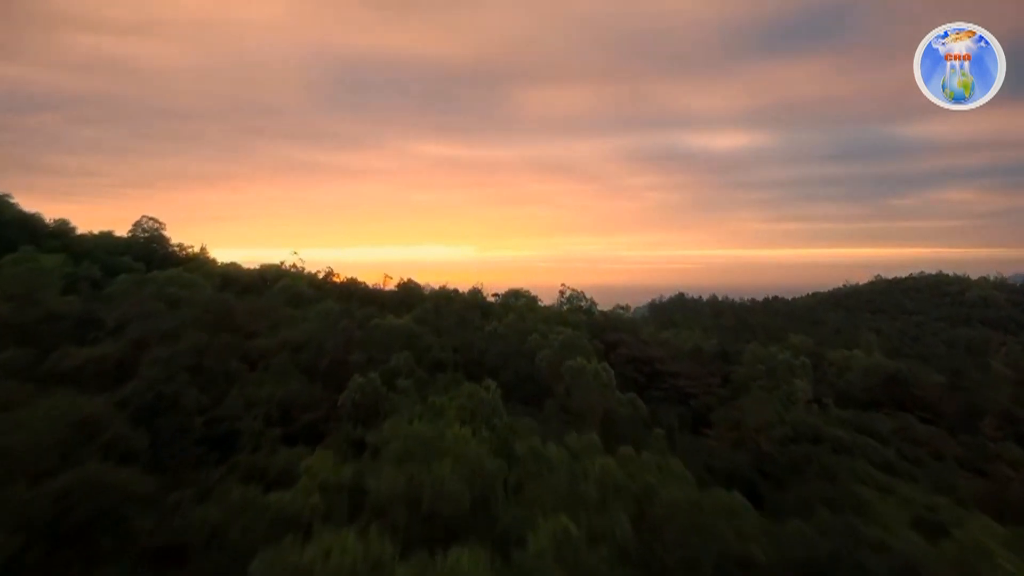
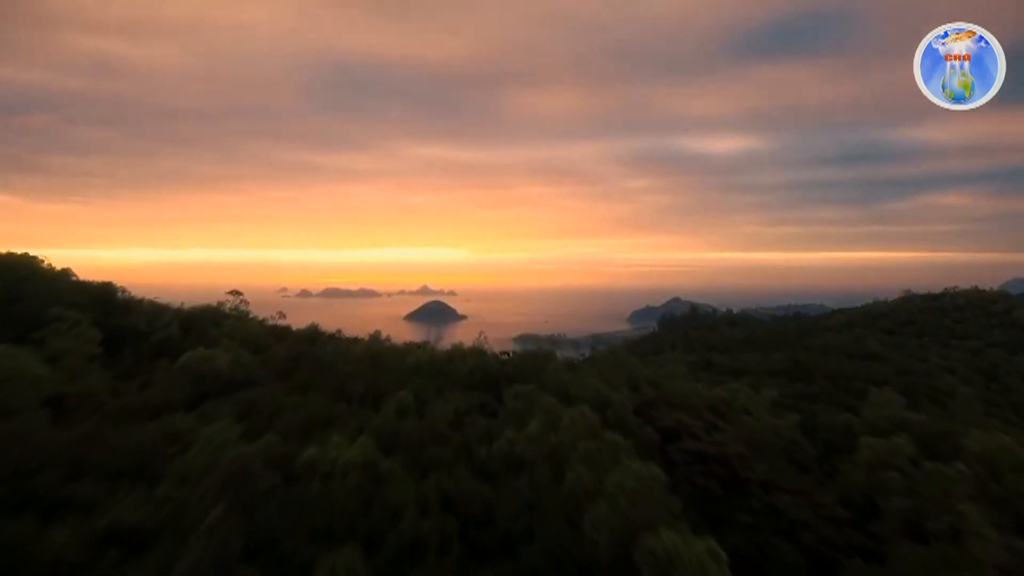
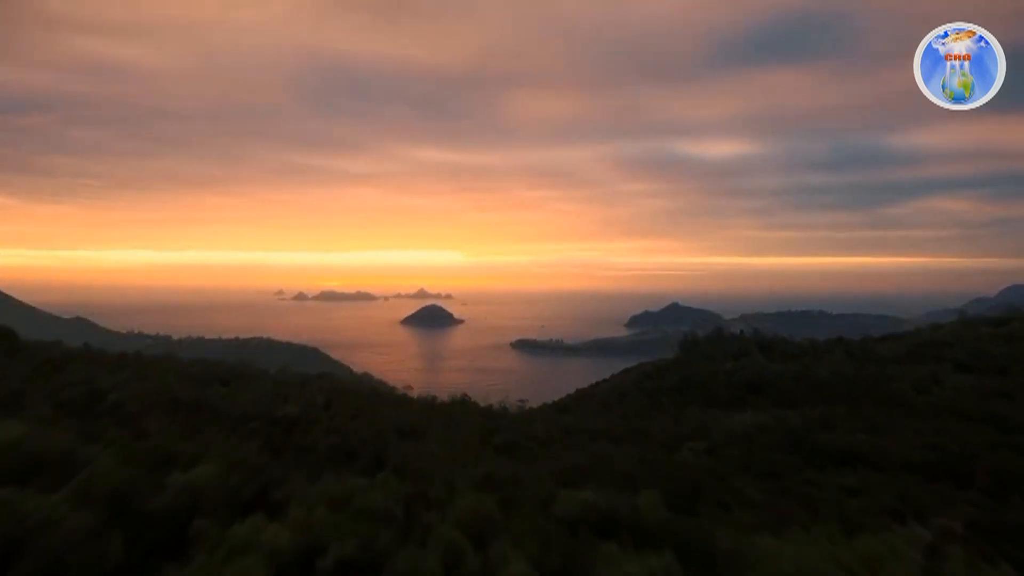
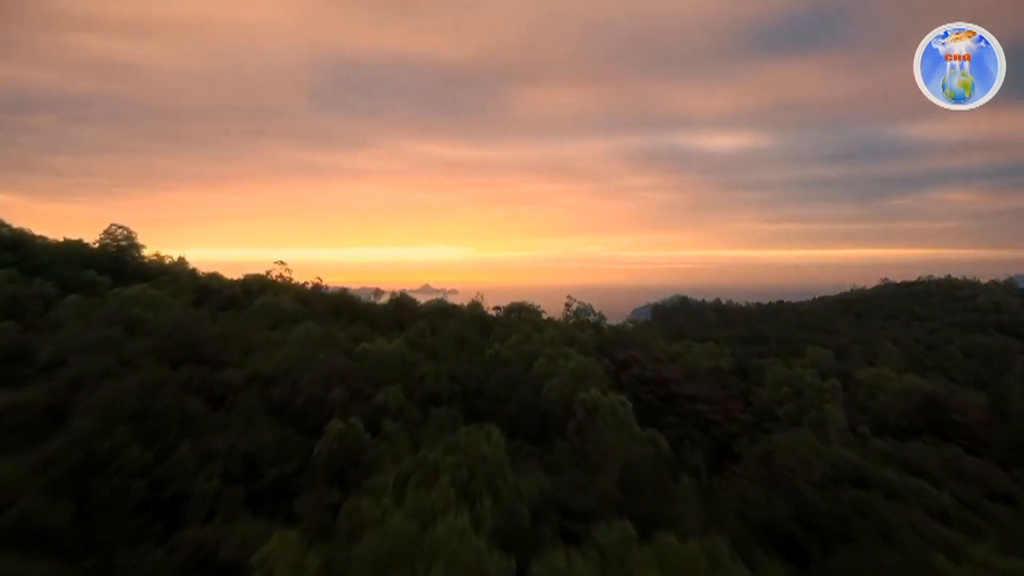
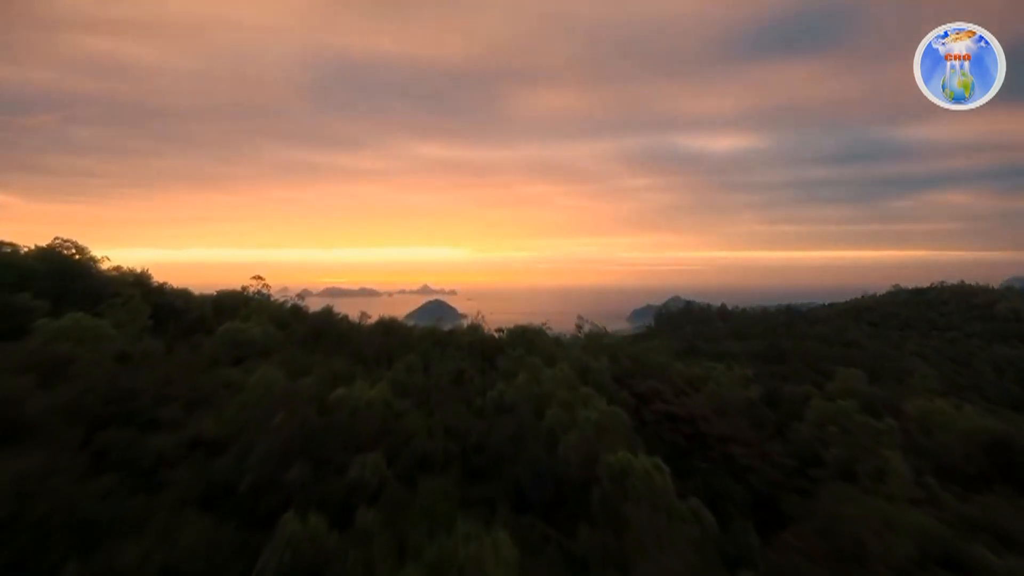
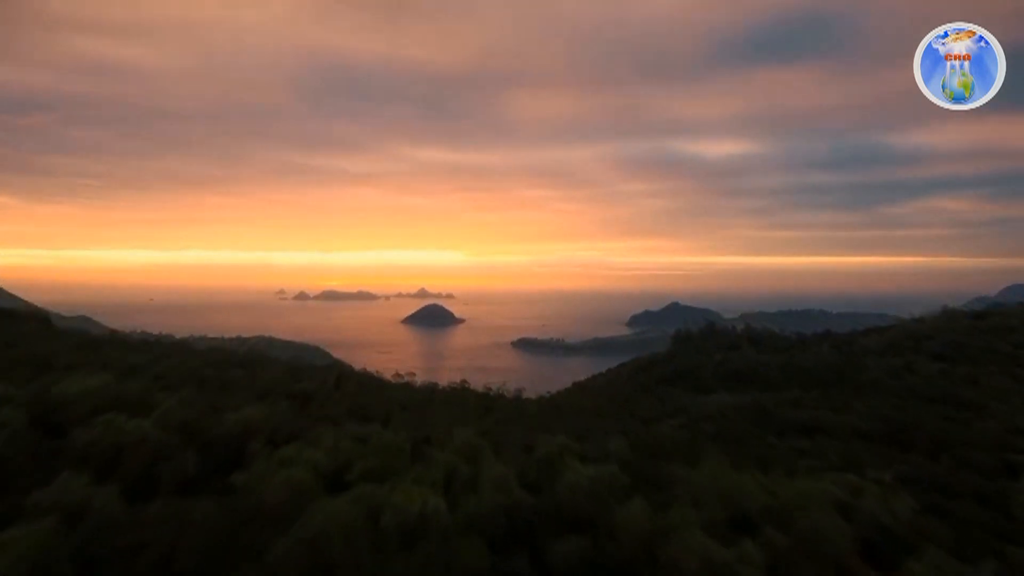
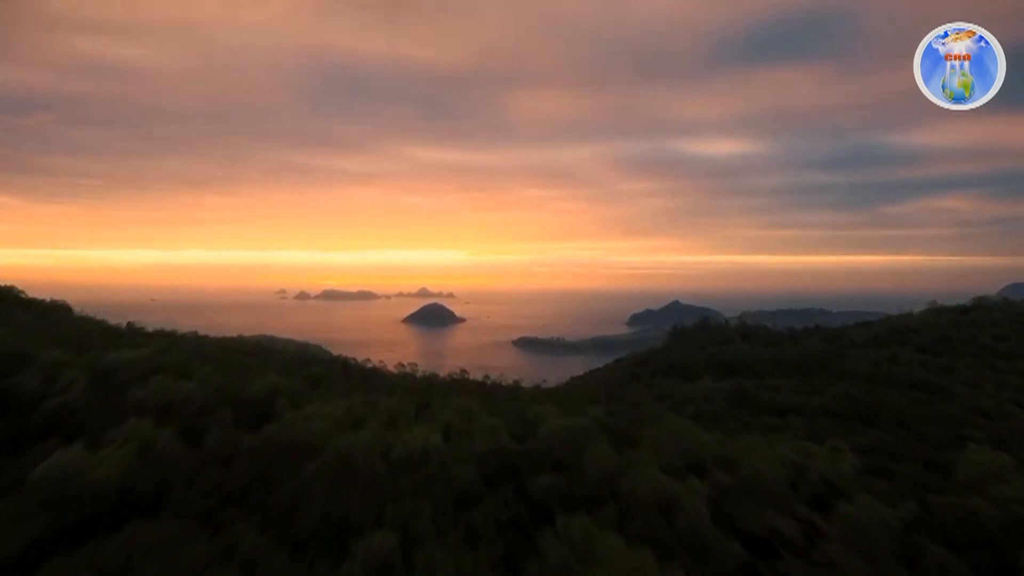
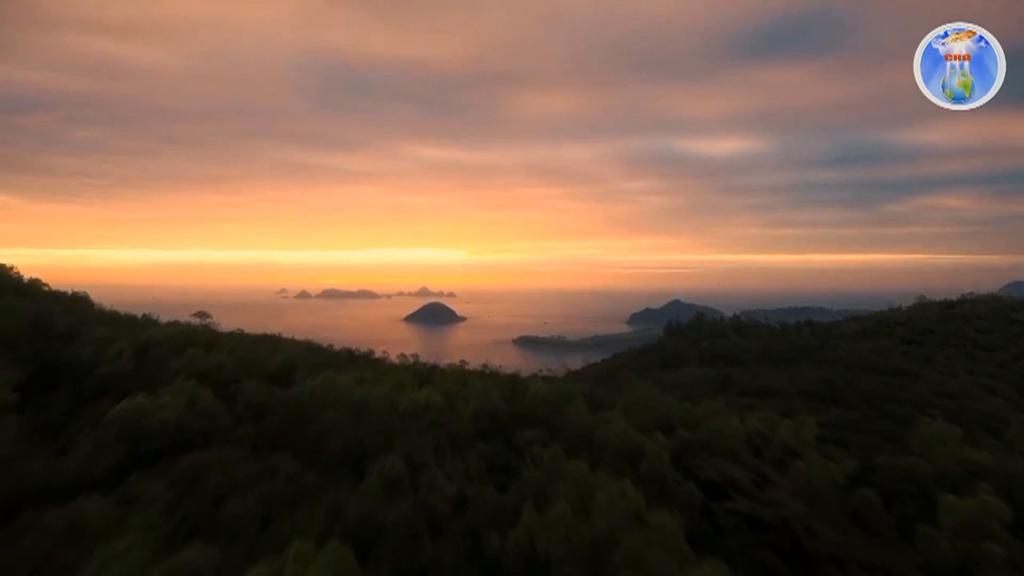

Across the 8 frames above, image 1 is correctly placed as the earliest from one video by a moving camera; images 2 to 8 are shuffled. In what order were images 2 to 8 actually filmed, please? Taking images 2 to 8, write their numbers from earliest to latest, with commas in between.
4, 5, 2, 8, 7, 6, 3
